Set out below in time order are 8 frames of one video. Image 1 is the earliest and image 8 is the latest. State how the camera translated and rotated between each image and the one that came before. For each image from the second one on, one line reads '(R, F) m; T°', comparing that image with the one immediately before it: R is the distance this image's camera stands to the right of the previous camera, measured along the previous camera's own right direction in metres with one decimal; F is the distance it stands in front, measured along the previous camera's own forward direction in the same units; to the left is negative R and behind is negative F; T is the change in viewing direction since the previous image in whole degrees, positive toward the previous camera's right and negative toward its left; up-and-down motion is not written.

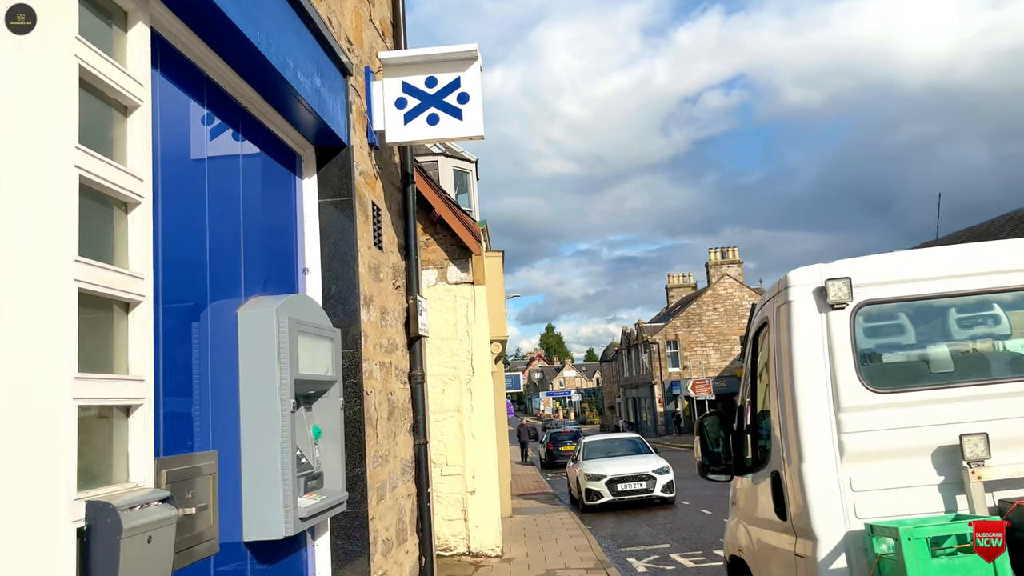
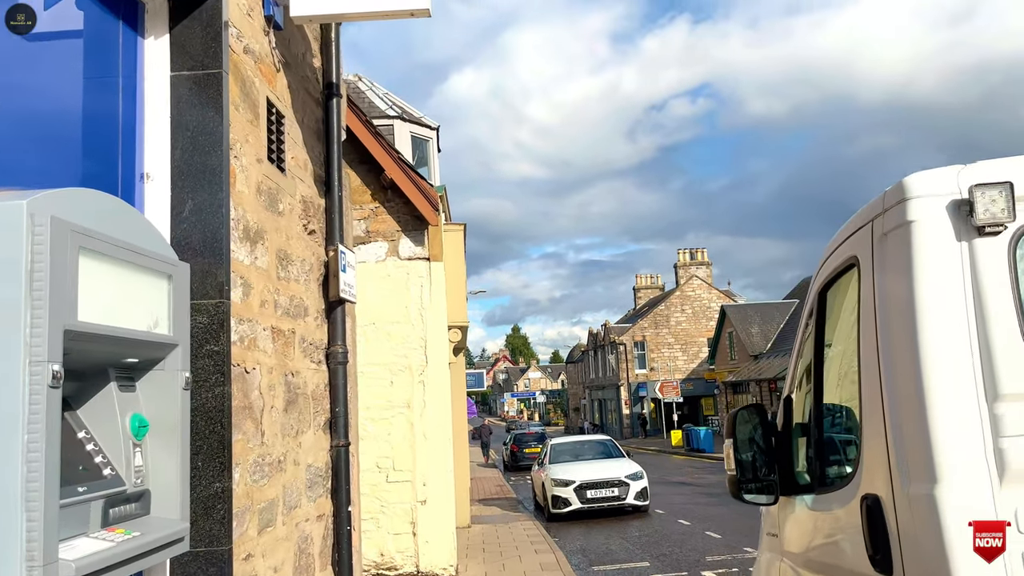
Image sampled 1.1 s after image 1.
(+0.1, +1.3) m; +2°
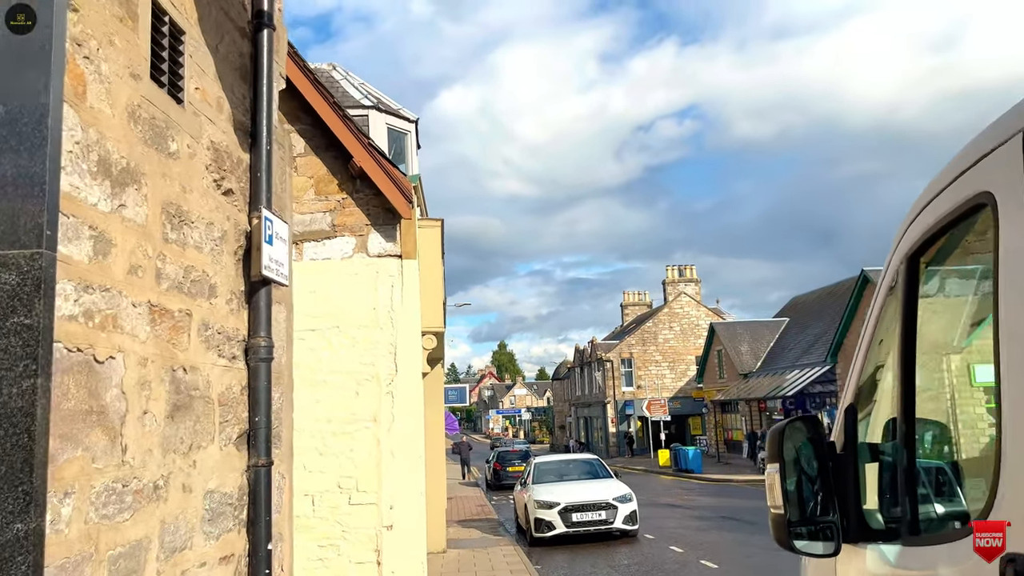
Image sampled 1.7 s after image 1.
(+0.1, +0.8) m; +1°
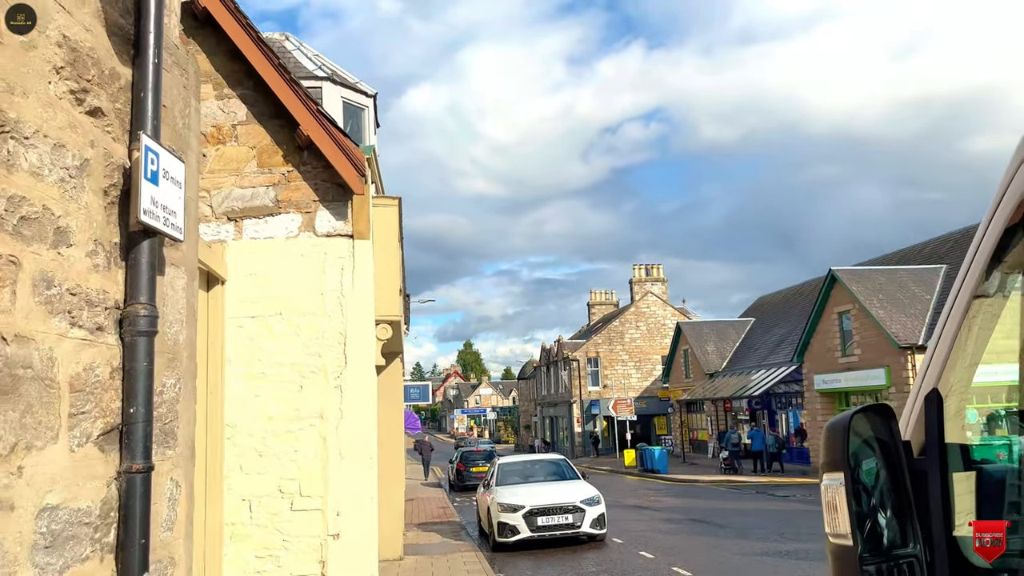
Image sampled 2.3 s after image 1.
(0.0, +0.7) m; +2°
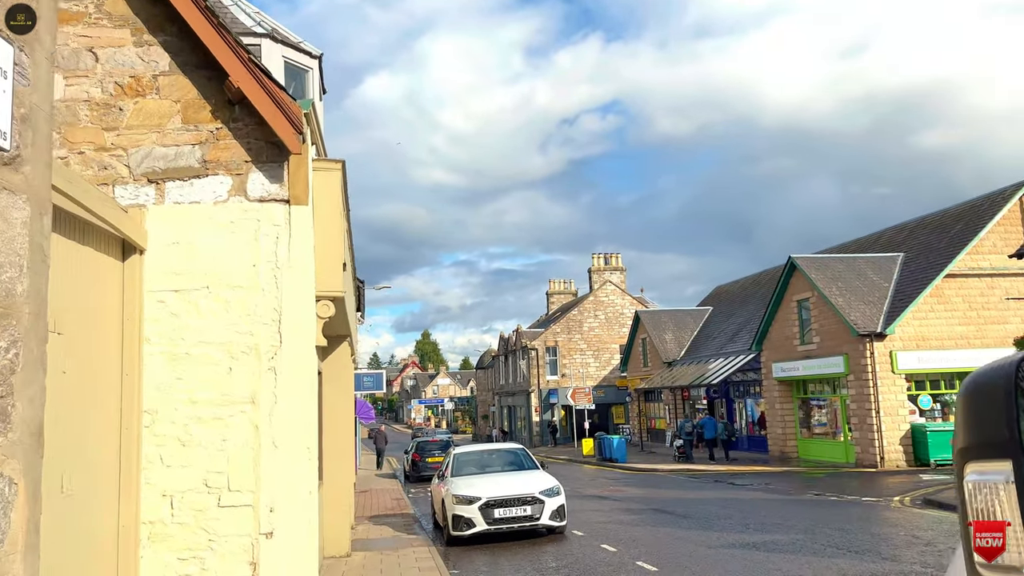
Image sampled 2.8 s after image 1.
(0.0, +0.6) m; +3°
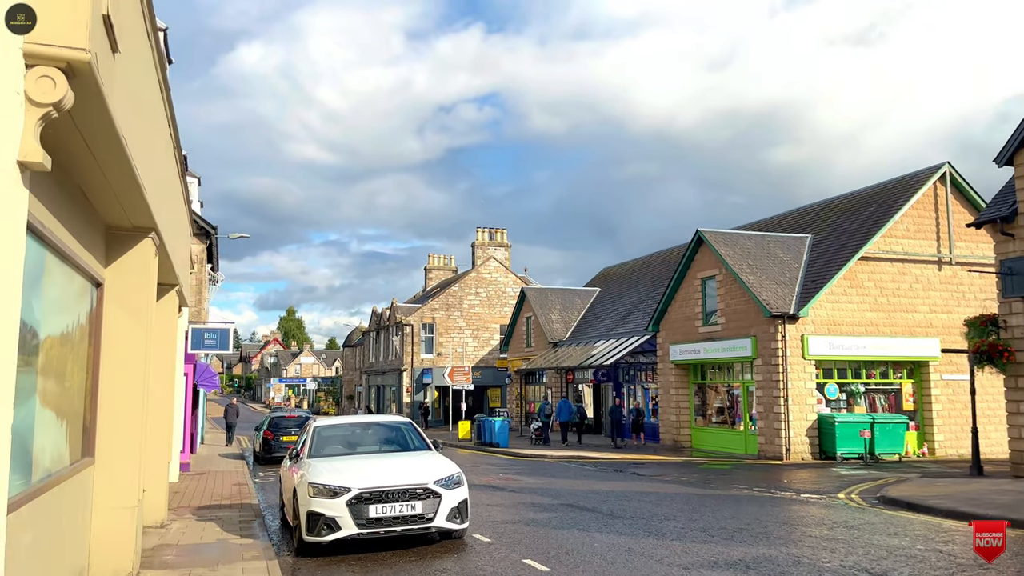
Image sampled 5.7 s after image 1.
(-0.2, +3.4) m; +9°
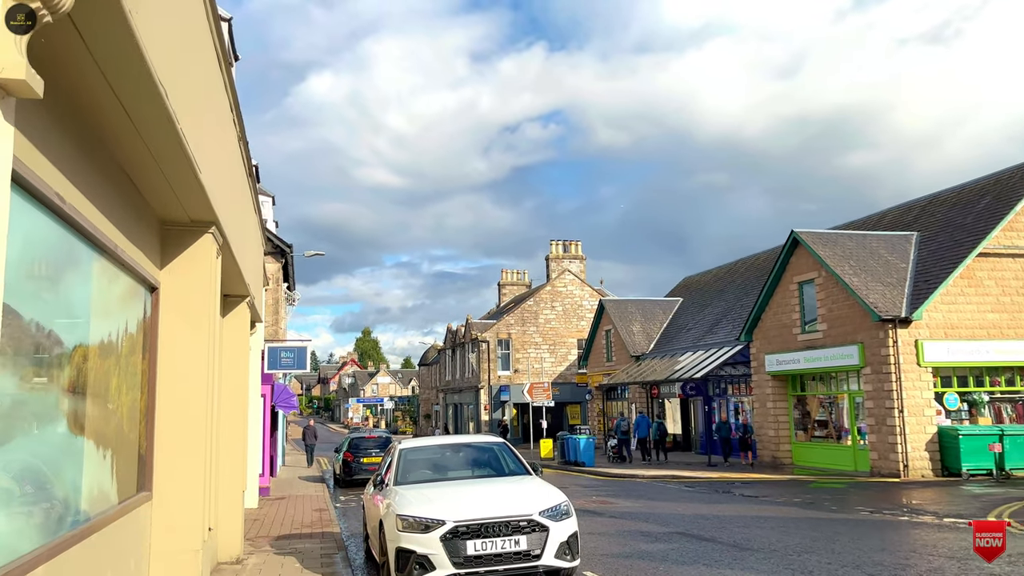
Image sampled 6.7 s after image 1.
(-0.4, +1.1) m; -5°
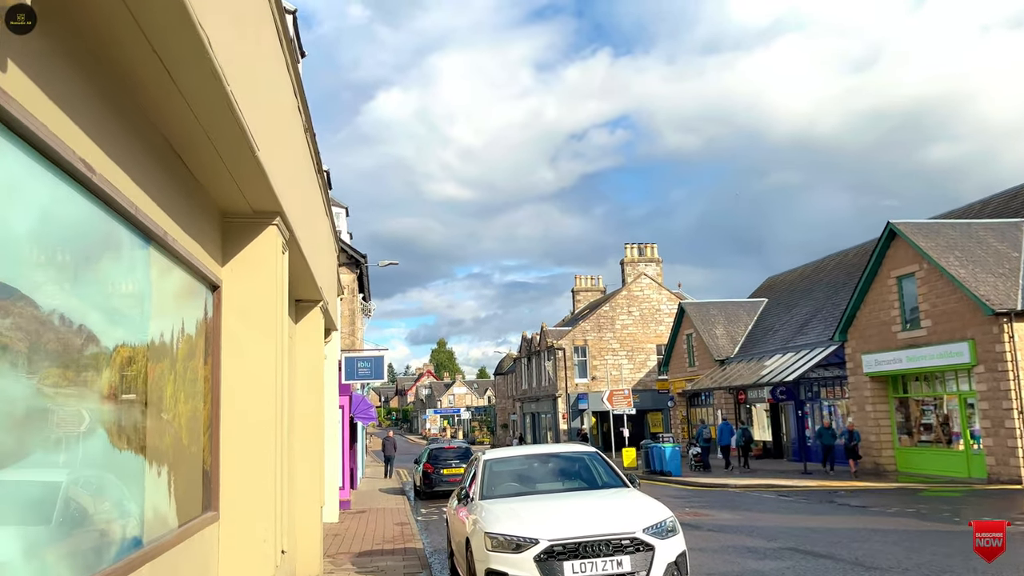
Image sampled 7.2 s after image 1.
(-0.2, +0.7) m; -5°
